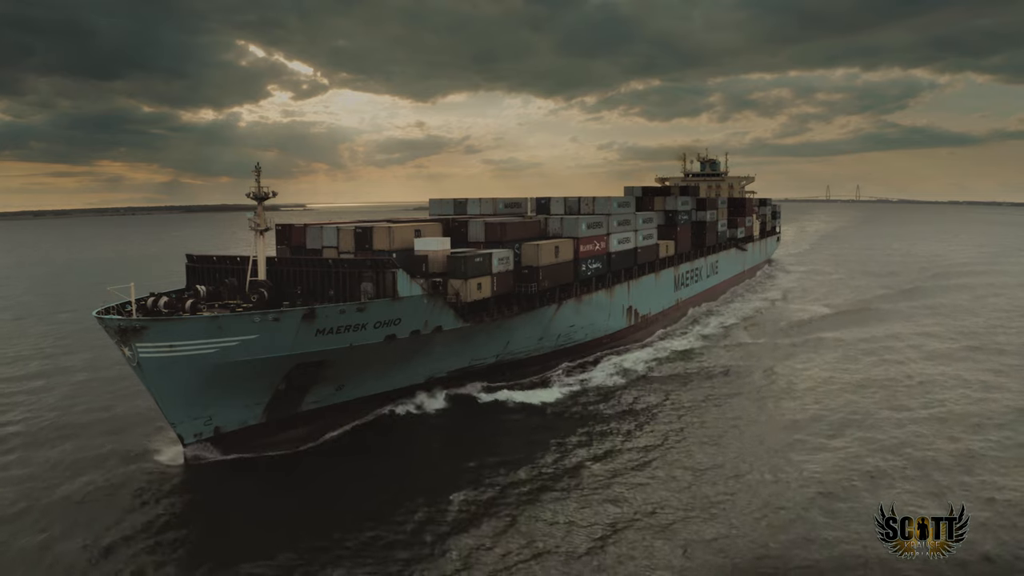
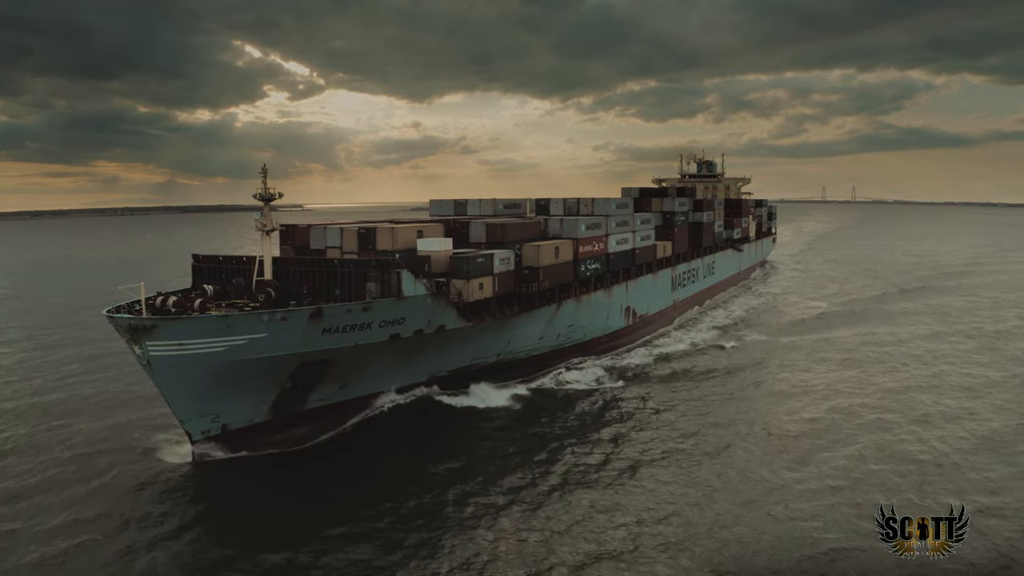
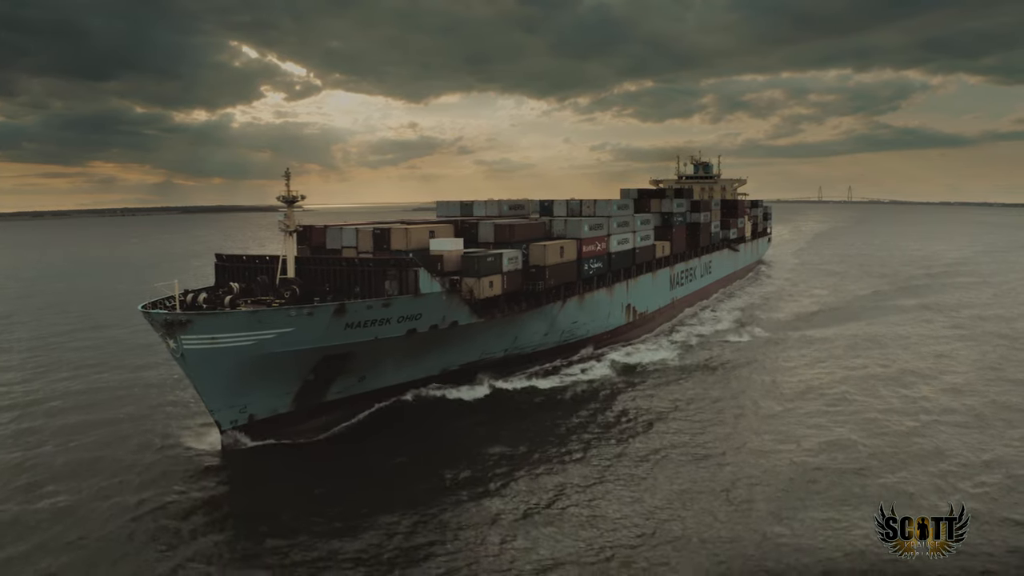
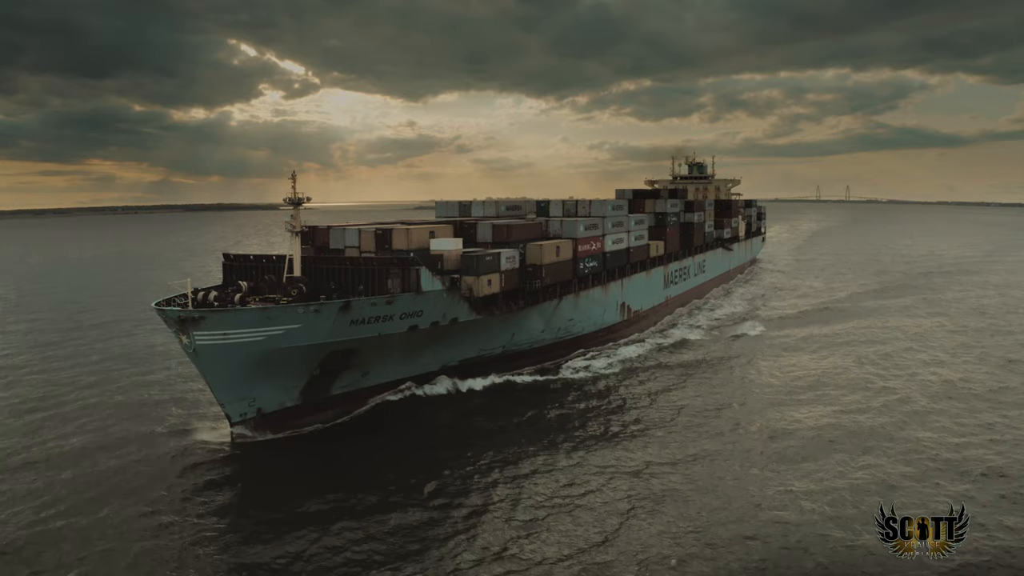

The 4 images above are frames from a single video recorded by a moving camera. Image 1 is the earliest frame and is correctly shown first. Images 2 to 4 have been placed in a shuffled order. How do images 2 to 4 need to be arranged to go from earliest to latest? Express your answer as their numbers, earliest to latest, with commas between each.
2, 3, 4
